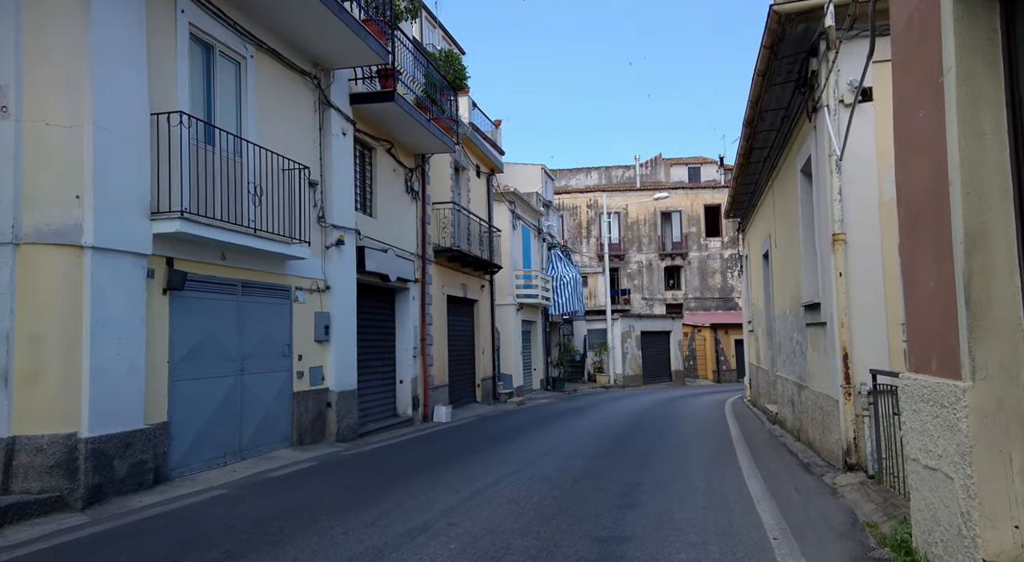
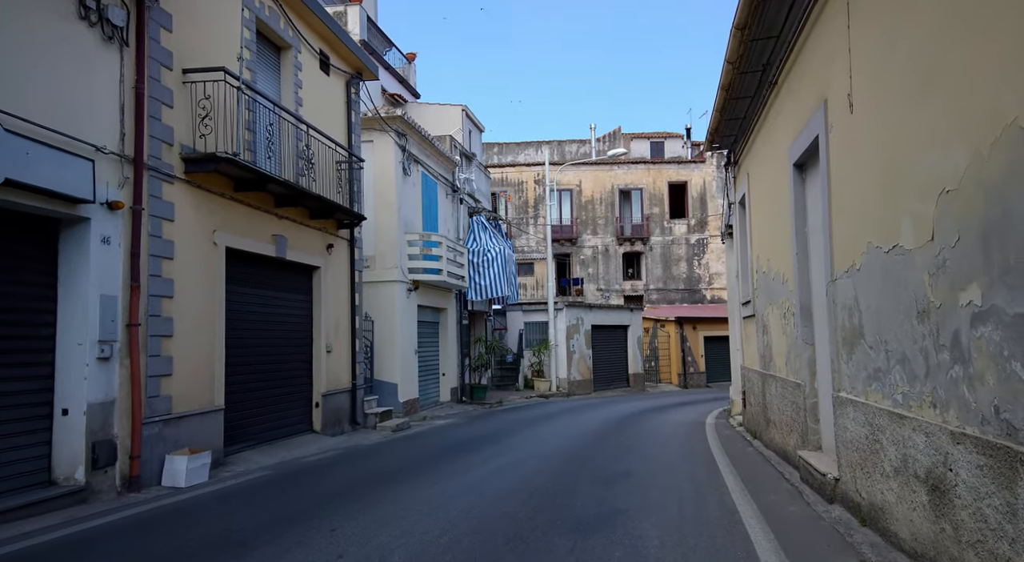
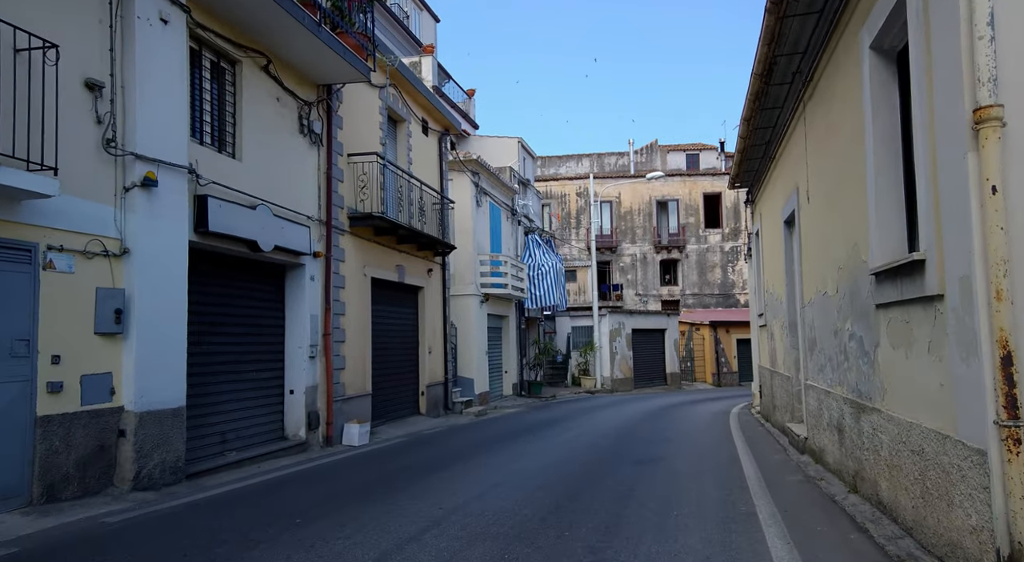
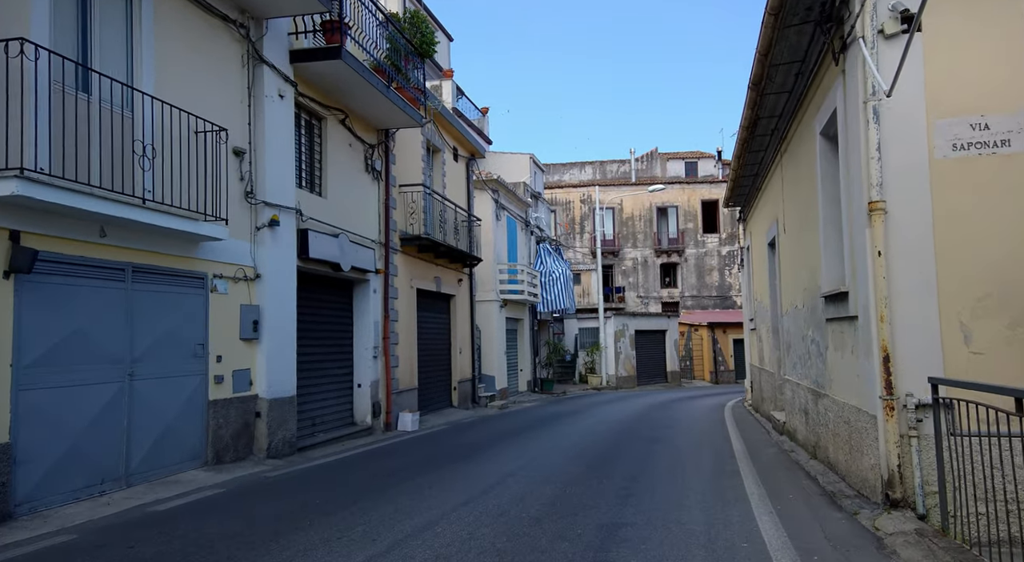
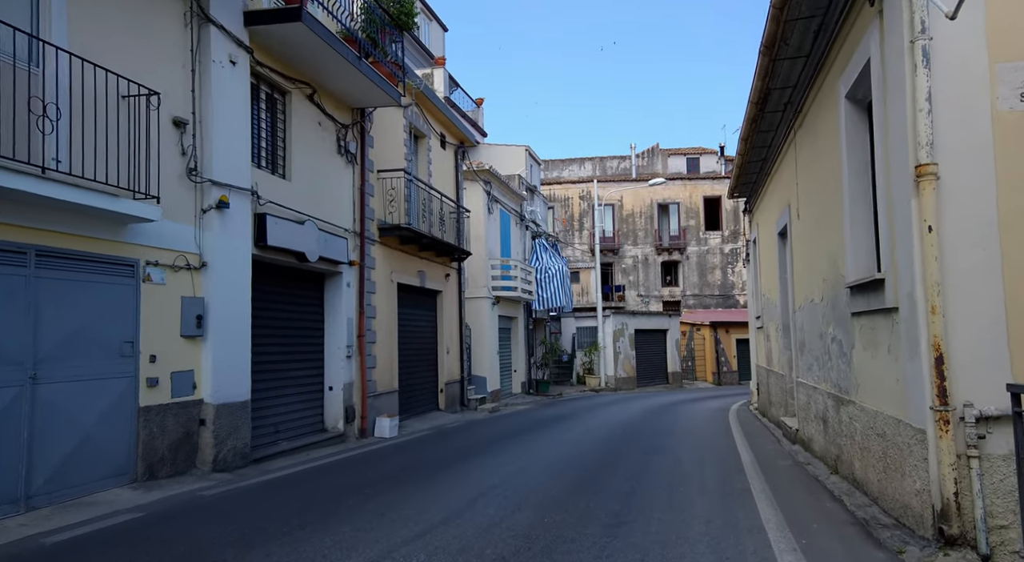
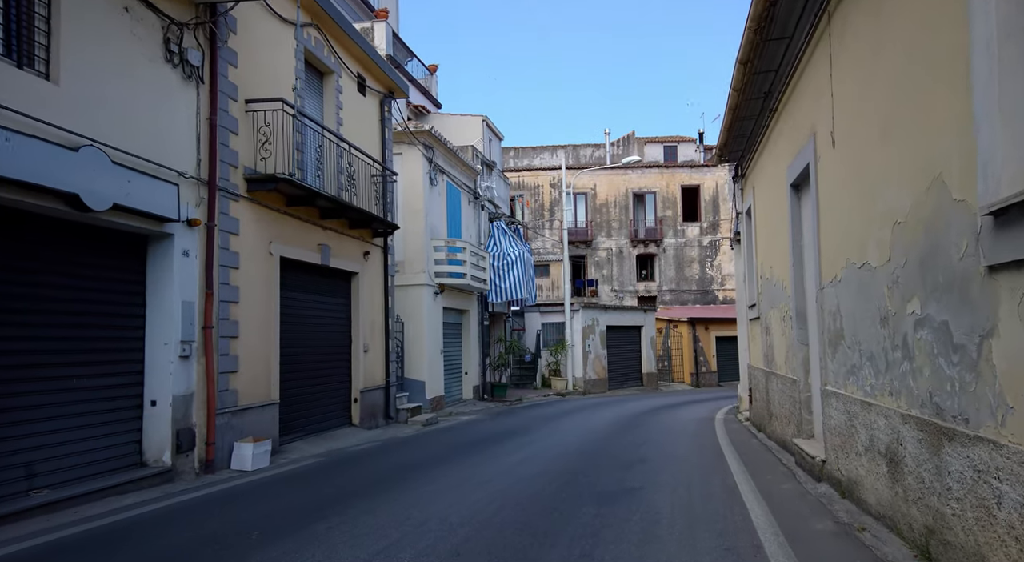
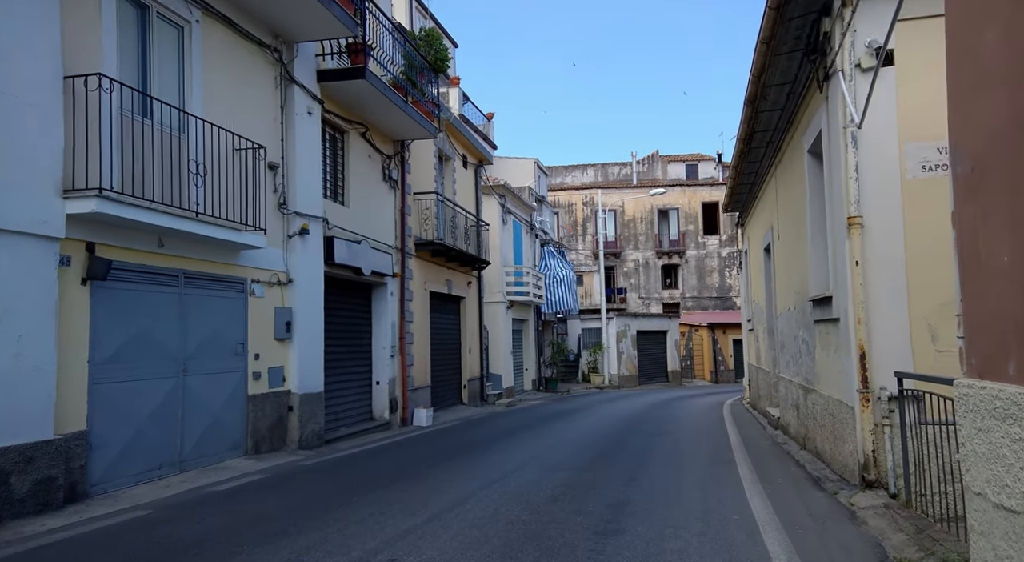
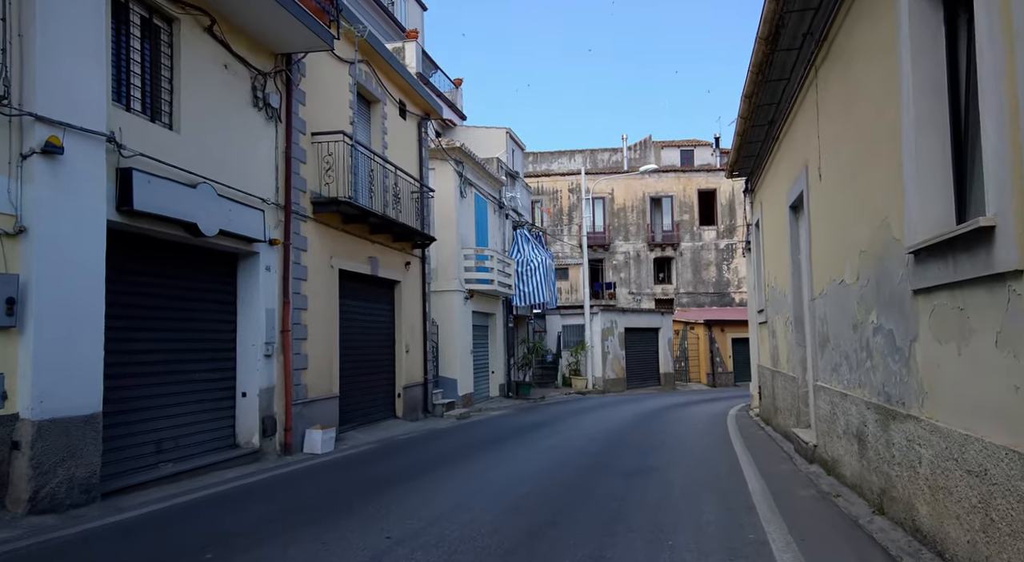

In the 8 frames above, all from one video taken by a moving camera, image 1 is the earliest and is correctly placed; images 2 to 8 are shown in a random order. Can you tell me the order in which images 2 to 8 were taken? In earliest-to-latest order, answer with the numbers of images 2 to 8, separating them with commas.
7, 4, 5, 3, 8, 6, 2
